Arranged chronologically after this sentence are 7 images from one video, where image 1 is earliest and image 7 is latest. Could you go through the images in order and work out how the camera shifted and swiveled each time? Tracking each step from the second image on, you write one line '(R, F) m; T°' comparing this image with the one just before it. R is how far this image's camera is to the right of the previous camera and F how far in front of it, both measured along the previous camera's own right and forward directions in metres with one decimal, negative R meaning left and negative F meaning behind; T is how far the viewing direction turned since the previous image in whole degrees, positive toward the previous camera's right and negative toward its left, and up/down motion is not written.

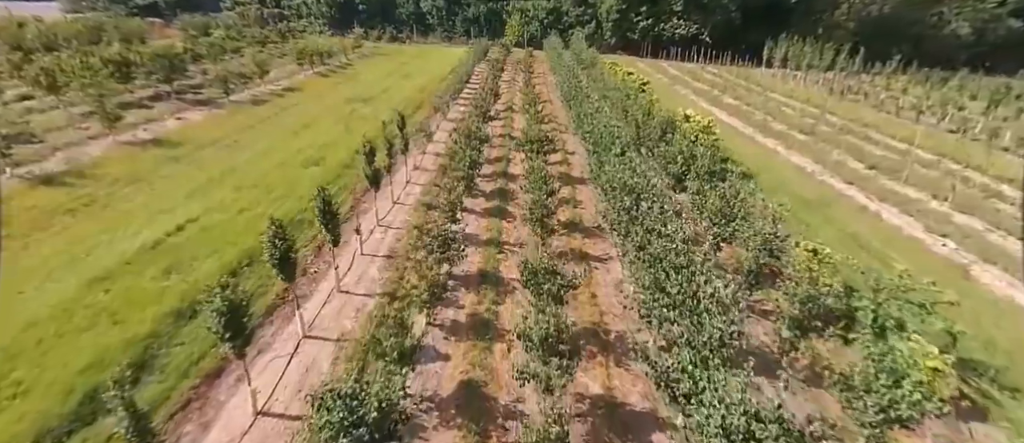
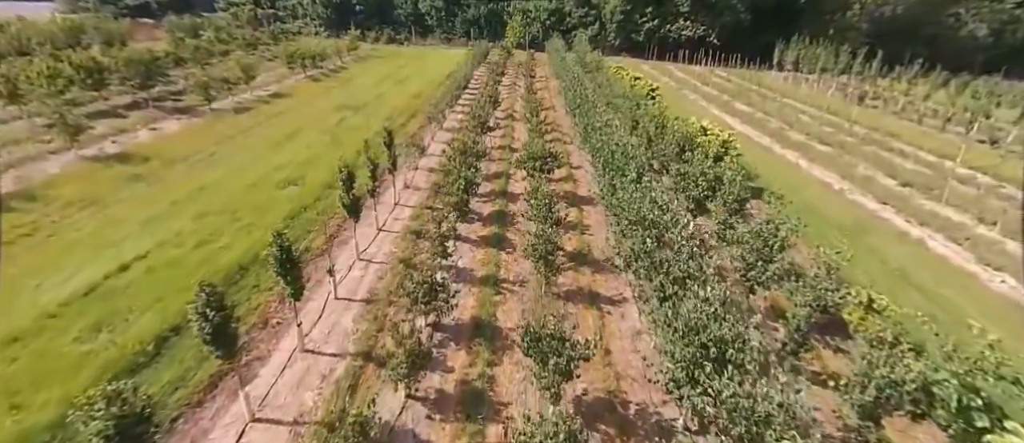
(+0.1, +2.2) m; 0°
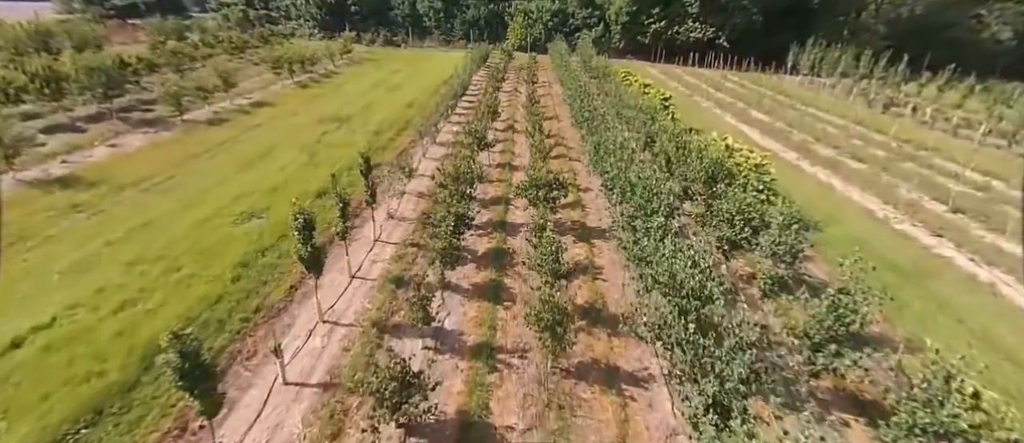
(+0.1, +2.8) m; 0°
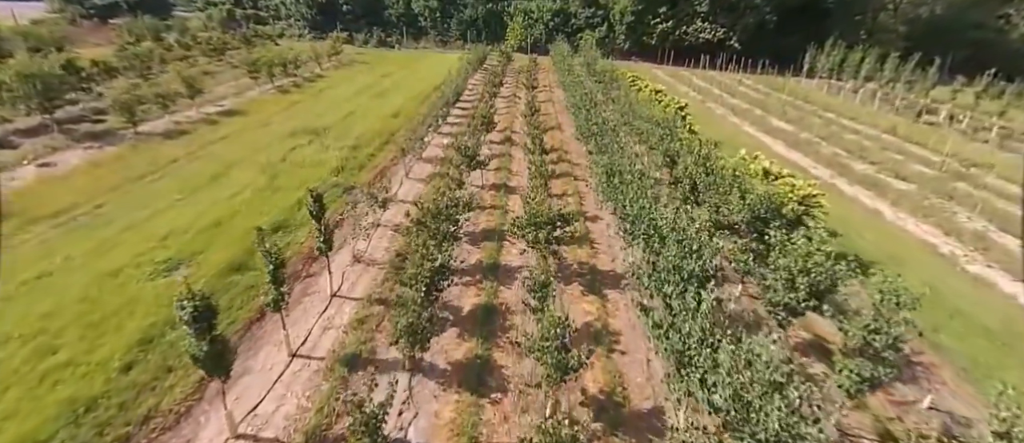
(+0.2, +3.4) m; 0°
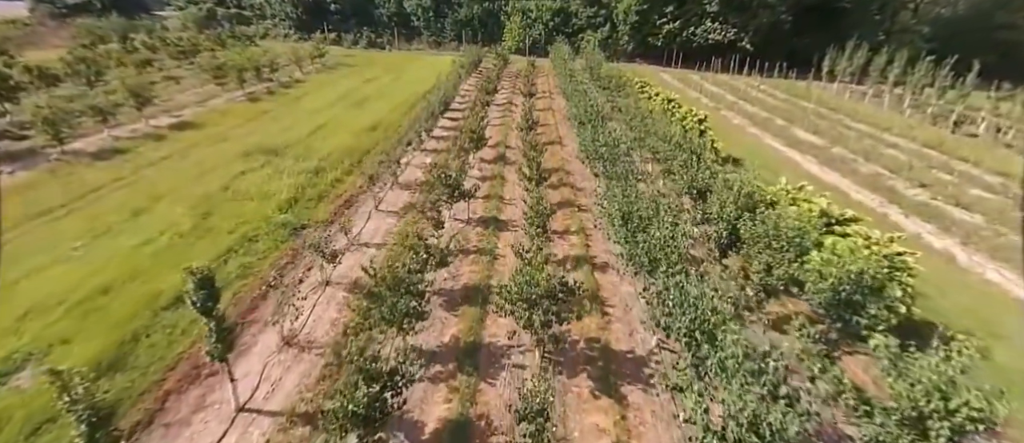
(+0.4, +3.9) m; 0°
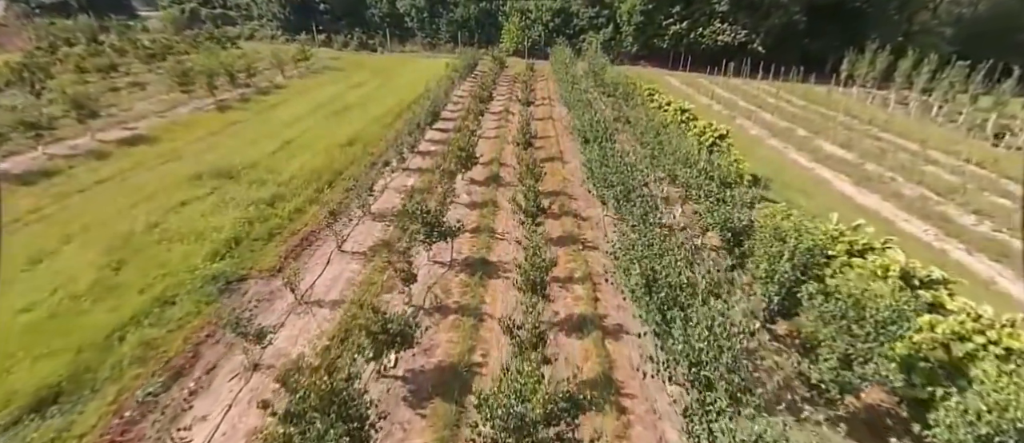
(+0.3, +3.2) m; 0°
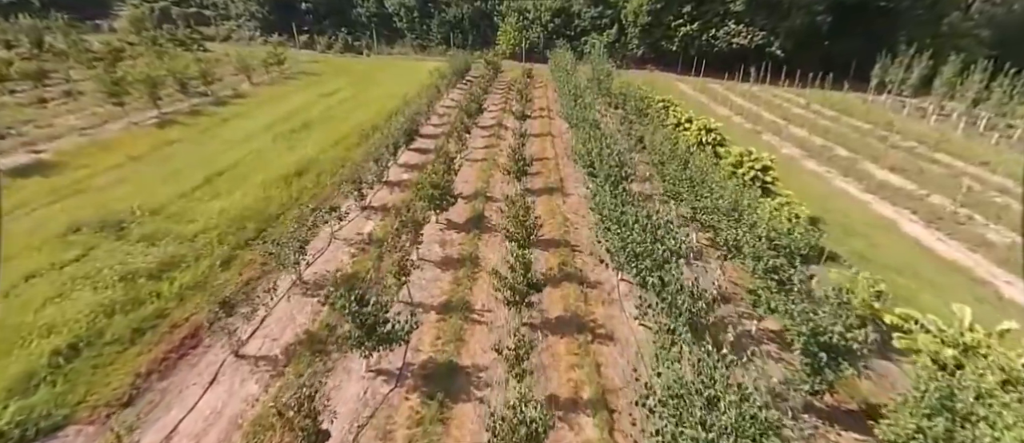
(+0.5, +4.8) m; 0°
